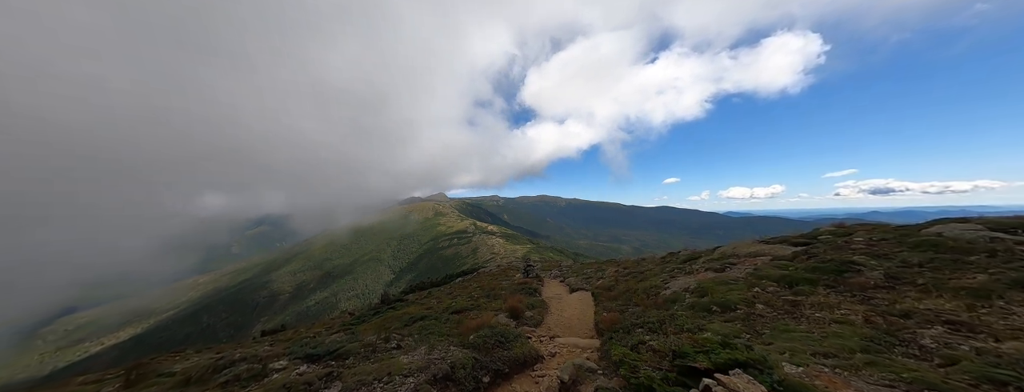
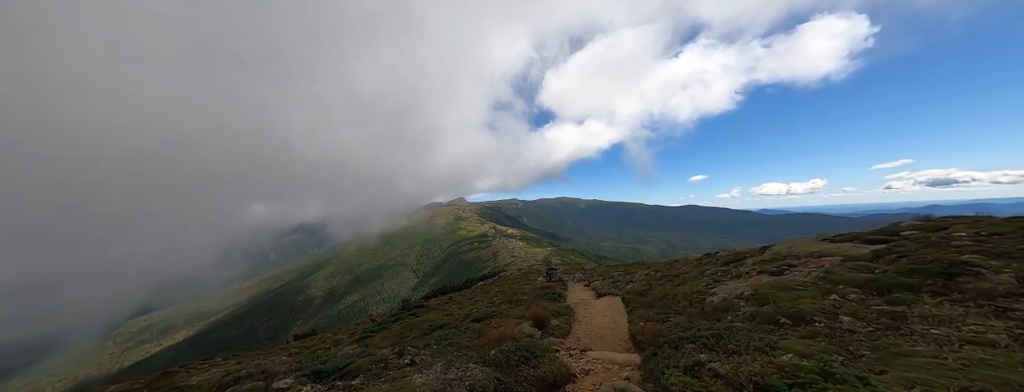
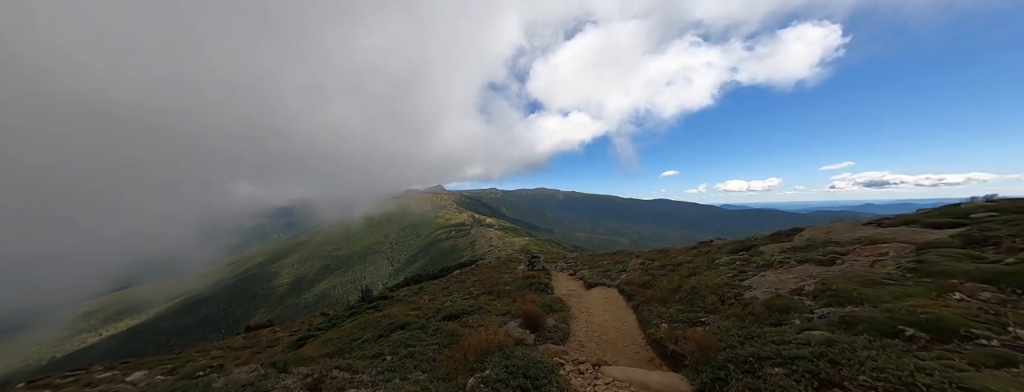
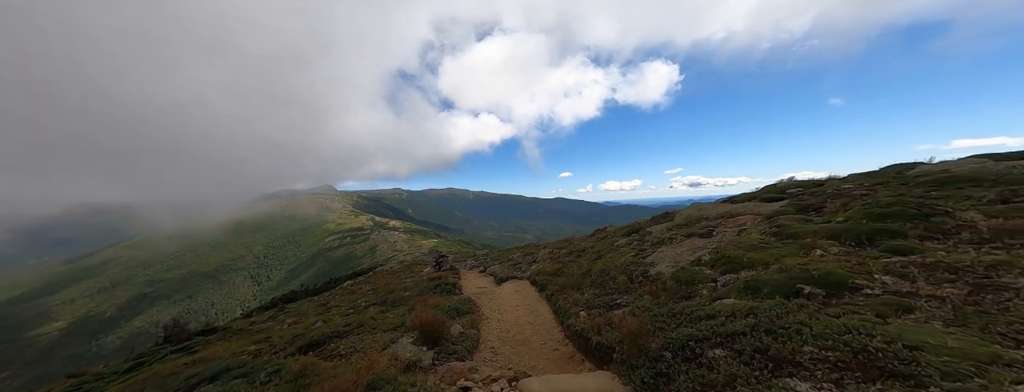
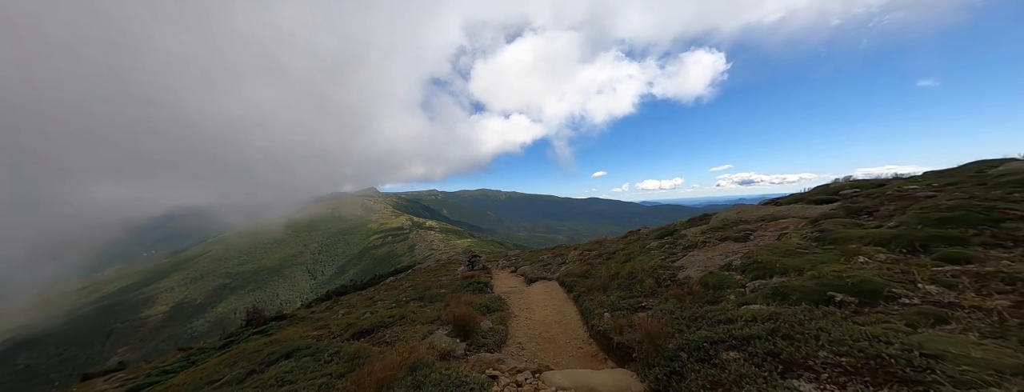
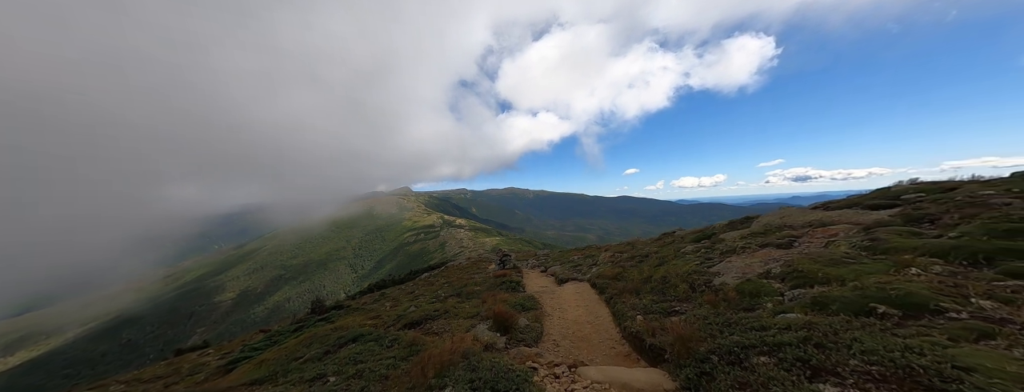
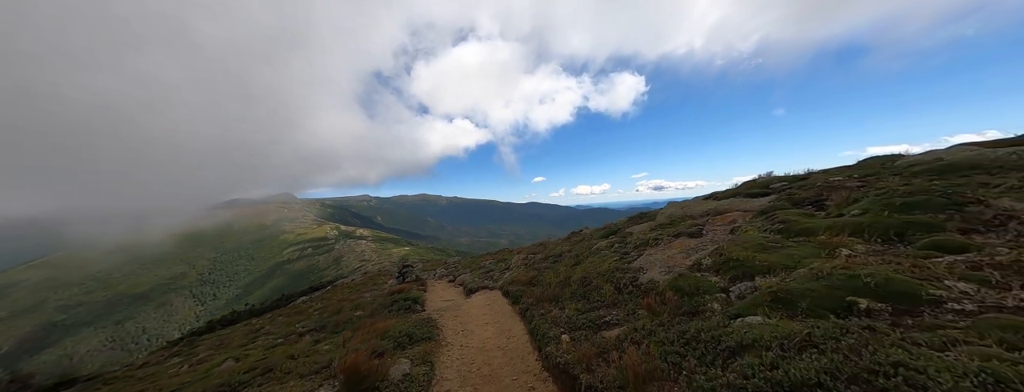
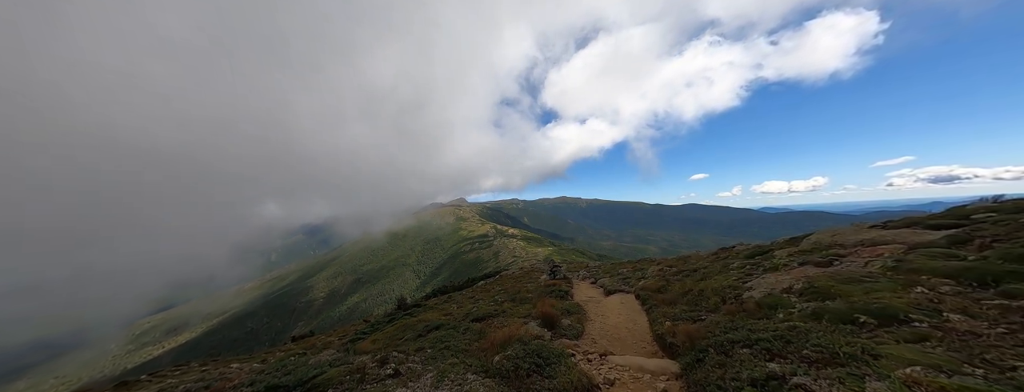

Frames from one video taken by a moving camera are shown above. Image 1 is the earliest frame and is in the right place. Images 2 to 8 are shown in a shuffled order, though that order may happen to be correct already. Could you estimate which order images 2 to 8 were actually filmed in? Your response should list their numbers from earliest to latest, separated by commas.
2, 8, 3, 6, 5, 4, 7
